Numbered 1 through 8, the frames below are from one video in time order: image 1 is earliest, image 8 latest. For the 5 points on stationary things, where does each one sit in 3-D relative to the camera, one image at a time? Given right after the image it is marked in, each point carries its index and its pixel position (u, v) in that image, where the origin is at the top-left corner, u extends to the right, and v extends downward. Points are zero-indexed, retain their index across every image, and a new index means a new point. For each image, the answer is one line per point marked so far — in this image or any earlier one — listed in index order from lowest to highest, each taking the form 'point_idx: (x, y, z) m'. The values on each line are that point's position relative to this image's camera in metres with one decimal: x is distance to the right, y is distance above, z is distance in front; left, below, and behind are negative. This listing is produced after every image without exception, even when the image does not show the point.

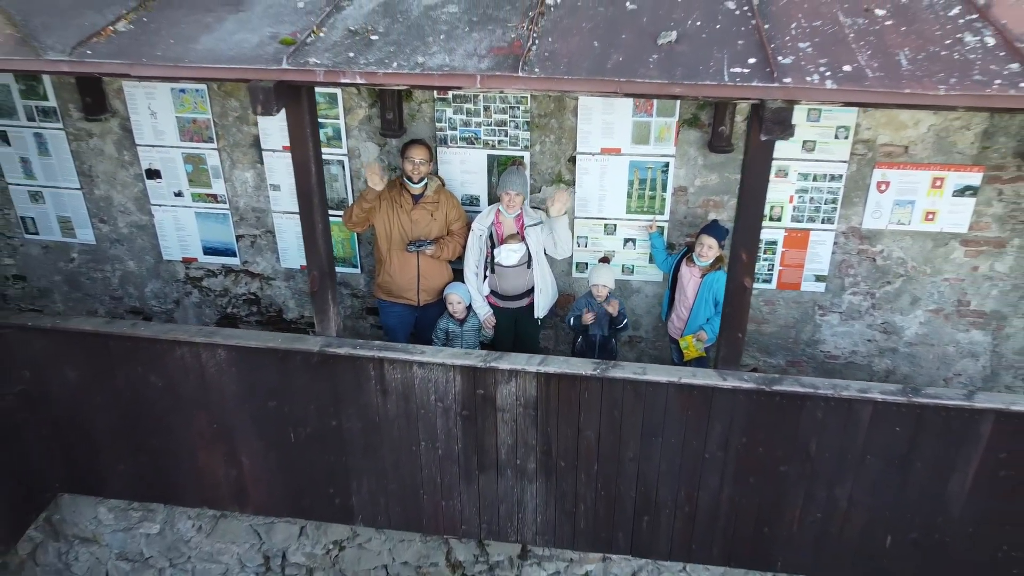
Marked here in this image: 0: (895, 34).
0: (+0.9, +0.6, +1.9) m
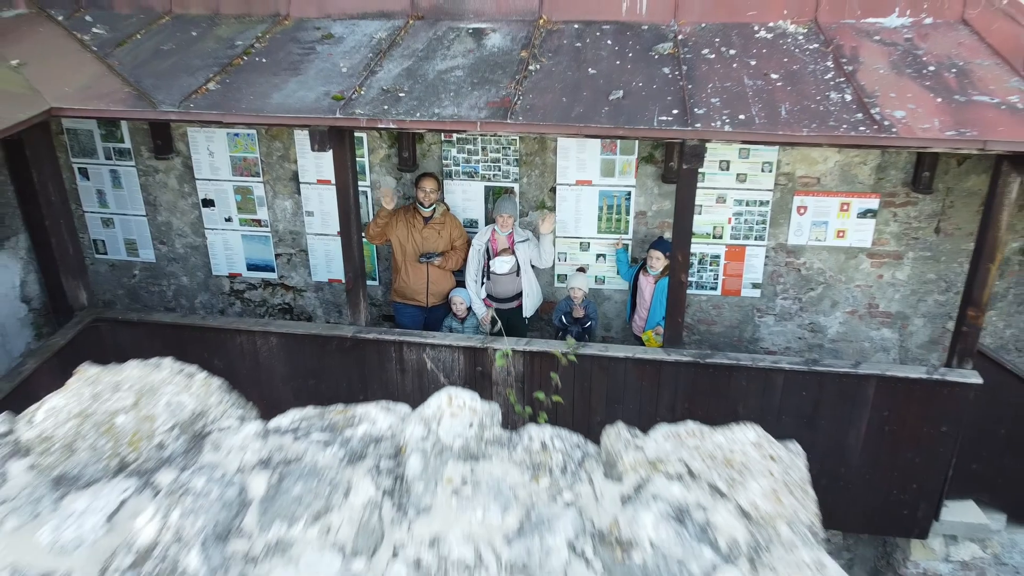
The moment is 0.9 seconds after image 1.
0: (+0.9, +0.6, +2.6) m
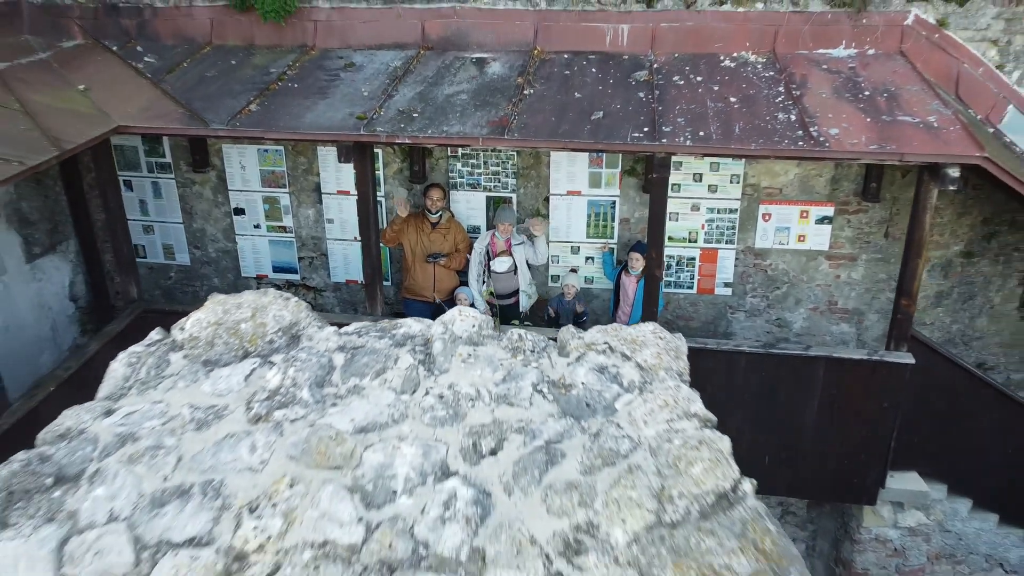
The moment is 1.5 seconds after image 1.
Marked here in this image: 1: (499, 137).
0: (+0.9, +0.7, +3.1) m
1: (0.0, +0.6, +3.1) m
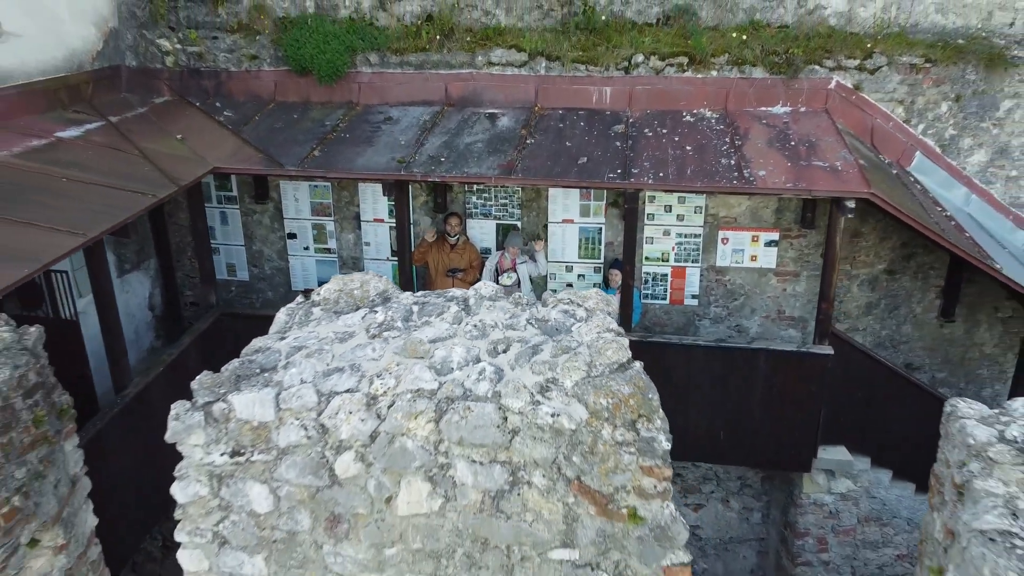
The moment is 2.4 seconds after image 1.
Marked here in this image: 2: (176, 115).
0: (+0.9, +0.6, +4.0) m
1: (0.0, +0.6, +4.0) m
2: (-2.0, +1.1, +4.8) m
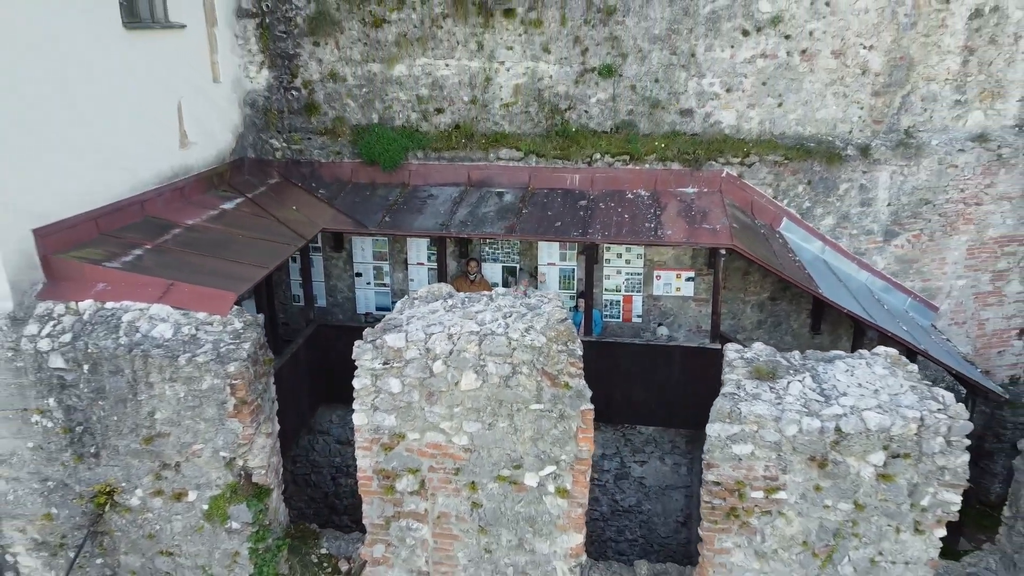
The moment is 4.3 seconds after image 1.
0: (+0.9, +0.5, +6.3) m
1: (0.0, +0.4, +6.3) m
2: (-2.0, +0.9, +7.1) m
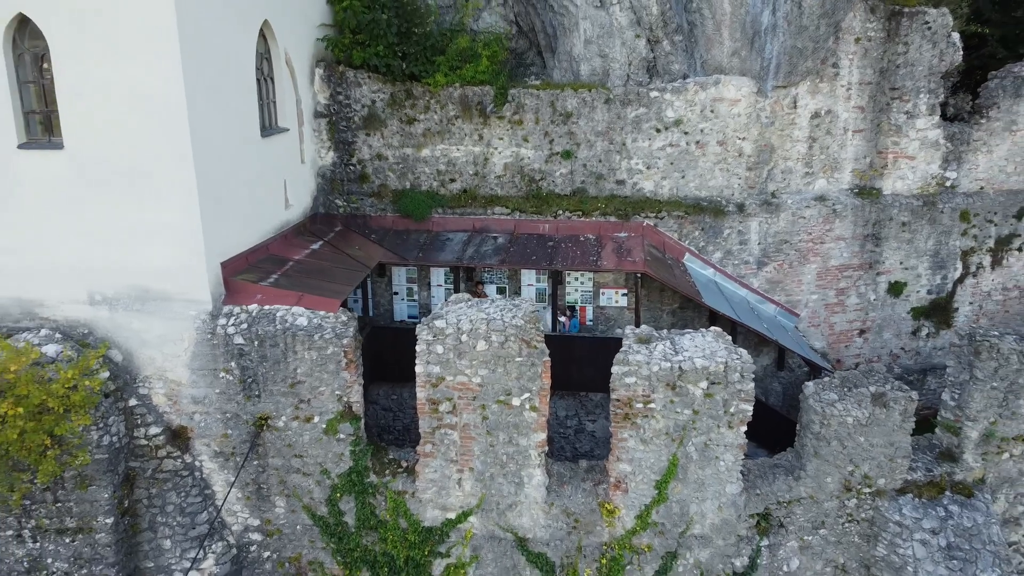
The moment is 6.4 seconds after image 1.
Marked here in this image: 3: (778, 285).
0: (+0.8, +0.4, +9.7) m
1: (-0.1, +0.3, +9.6) m
2: (-2.1, +0.7, +10.4) m
3: (+3.6, 0.0, +11.0) m
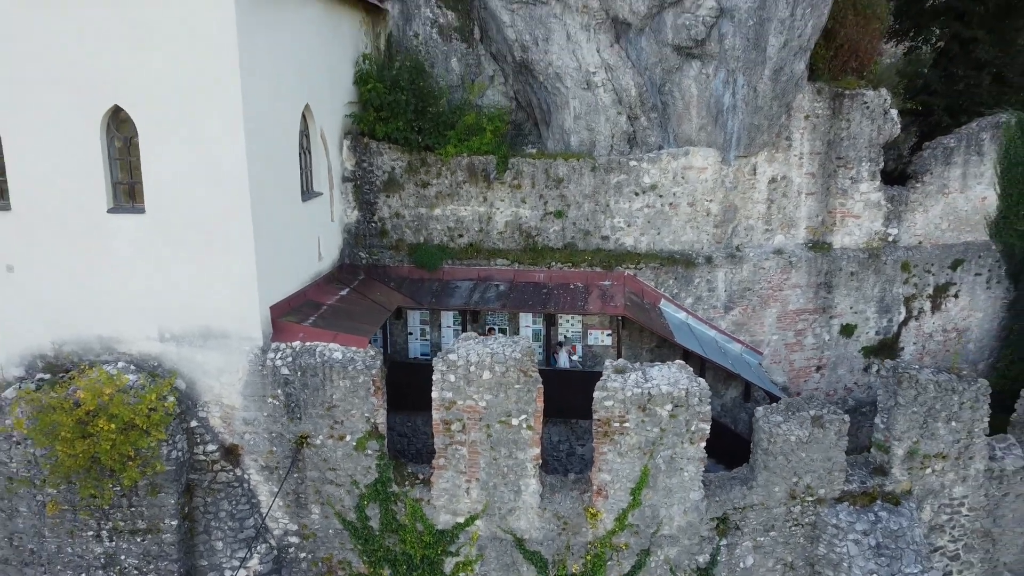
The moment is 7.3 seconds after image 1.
0: (+0.8, -0.2, +11.3) m
1: (-0.1, -0.3, +11.2) m
2: (-2.1, +0.1, +12.1) m
3: (+3.6, -0.6, +12.6) m
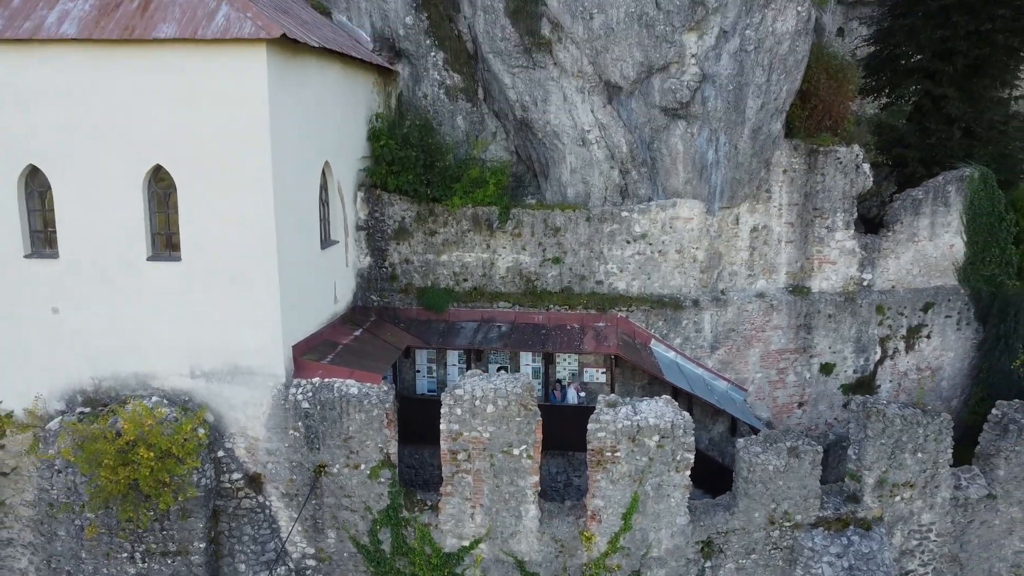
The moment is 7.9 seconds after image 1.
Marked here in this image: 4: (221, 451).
0: (+0.8, -0.8, +12.2) m
1: (-0.1, -0.9, +12.1) m
2: (-2.1, -0.6, +13.0) m
3: (+3.6, -1.3, +13.5) m
4: (-3.8, -2.1, +10.5) m
